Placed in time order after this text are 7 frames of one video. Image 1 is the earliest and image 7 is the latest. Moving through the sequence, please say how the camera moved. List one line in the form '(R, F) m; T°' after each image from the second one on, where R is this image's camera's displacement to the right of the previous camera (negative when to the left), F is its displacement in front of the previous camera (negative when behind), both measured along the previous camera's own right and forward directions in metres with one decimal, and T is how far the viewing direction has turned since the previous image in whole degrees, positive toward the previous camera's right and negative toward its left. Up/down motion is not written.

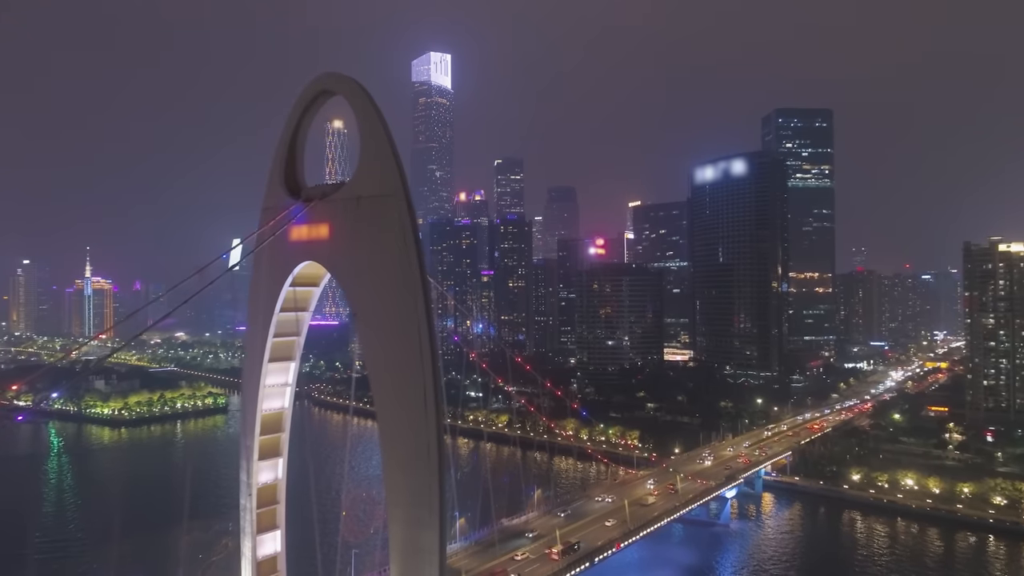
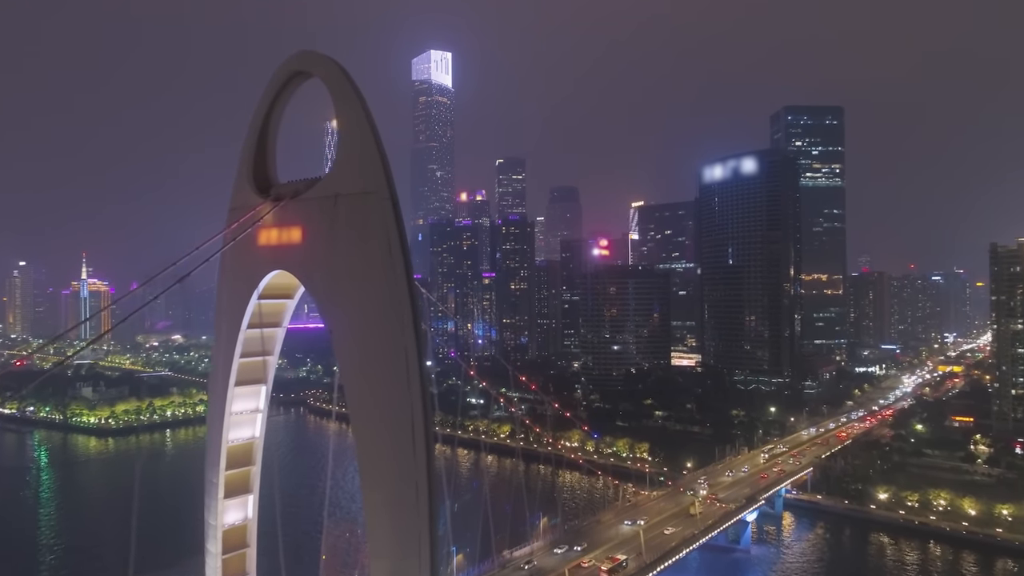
(0.0, +0.9) m; 0°
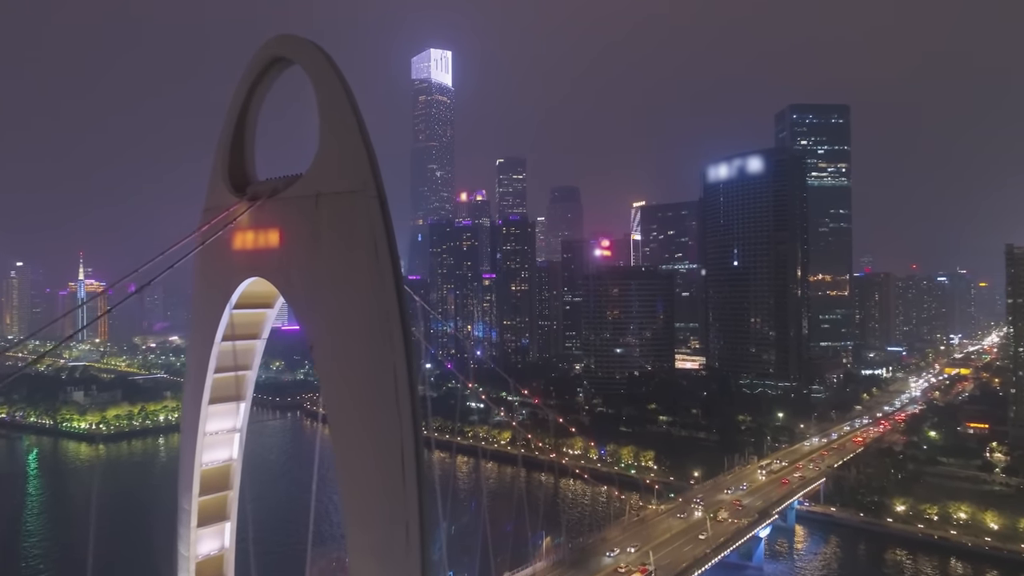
(0.0, +0.5) m; 0°
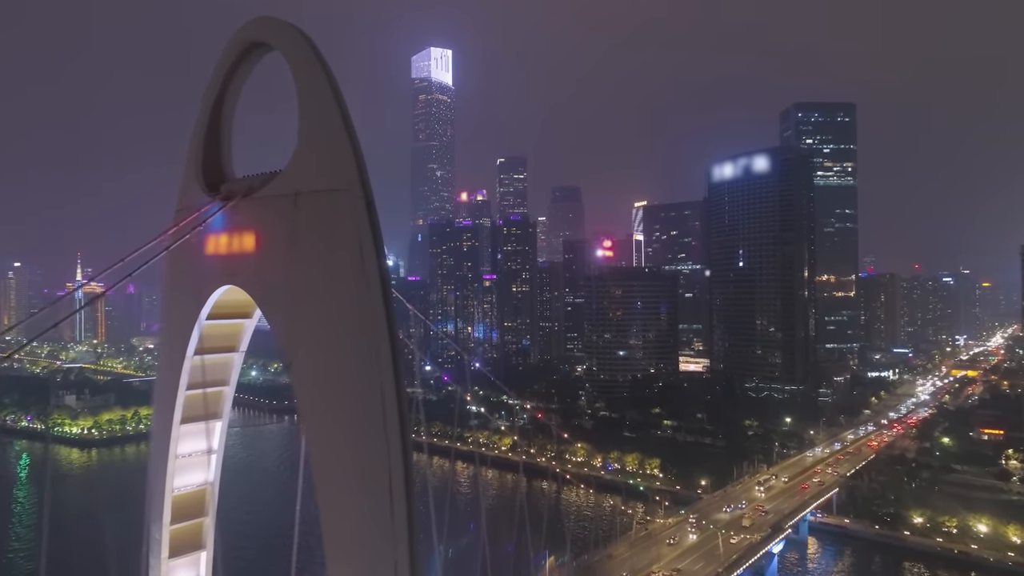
(0.0, +0.5) m; 0°
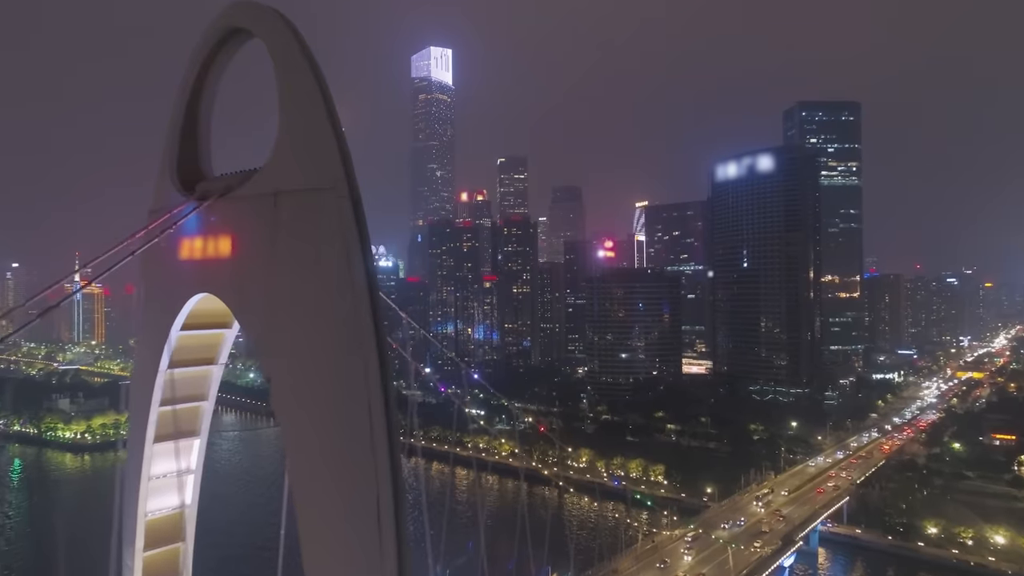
(0.0, +0.4) m; 0°
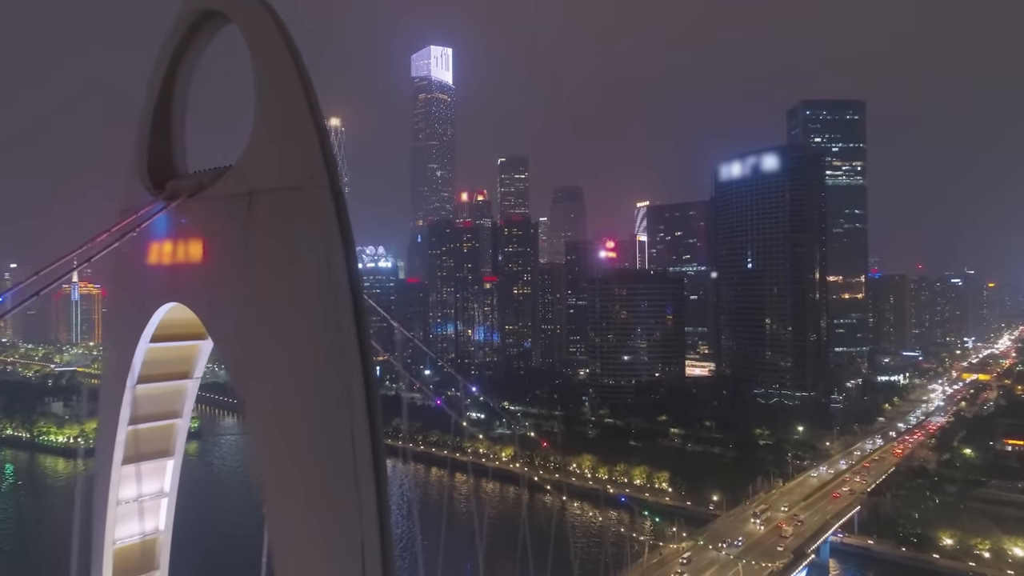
(0.0, +0.4) m; 0°
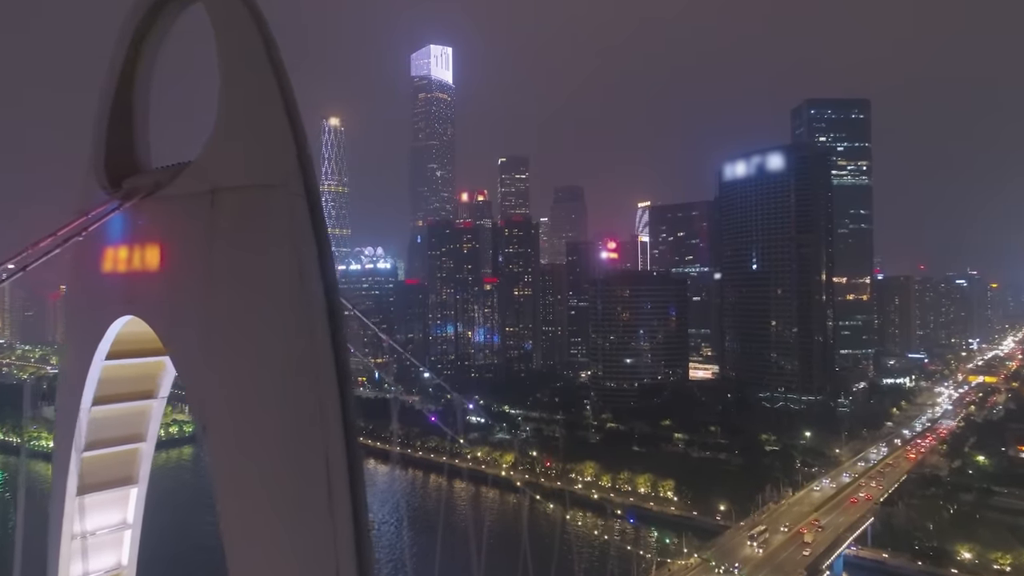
(0.0, +0.4) m; 0°
